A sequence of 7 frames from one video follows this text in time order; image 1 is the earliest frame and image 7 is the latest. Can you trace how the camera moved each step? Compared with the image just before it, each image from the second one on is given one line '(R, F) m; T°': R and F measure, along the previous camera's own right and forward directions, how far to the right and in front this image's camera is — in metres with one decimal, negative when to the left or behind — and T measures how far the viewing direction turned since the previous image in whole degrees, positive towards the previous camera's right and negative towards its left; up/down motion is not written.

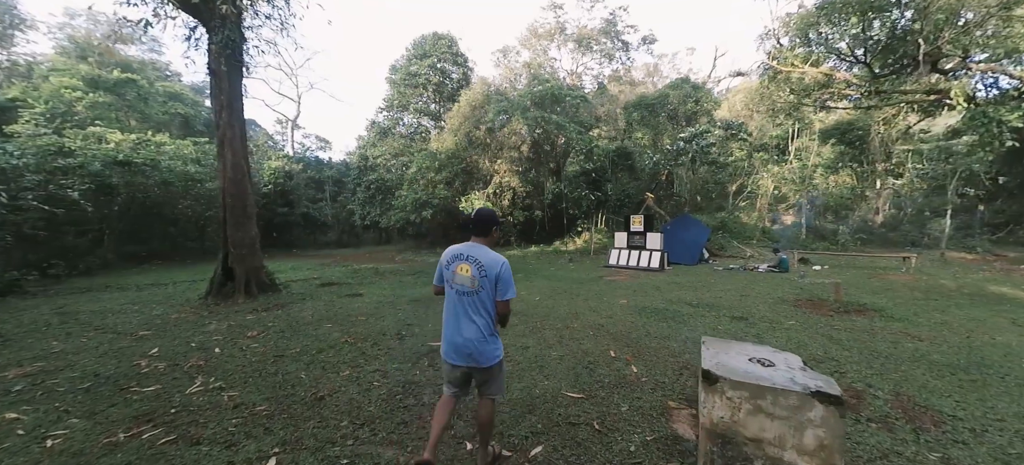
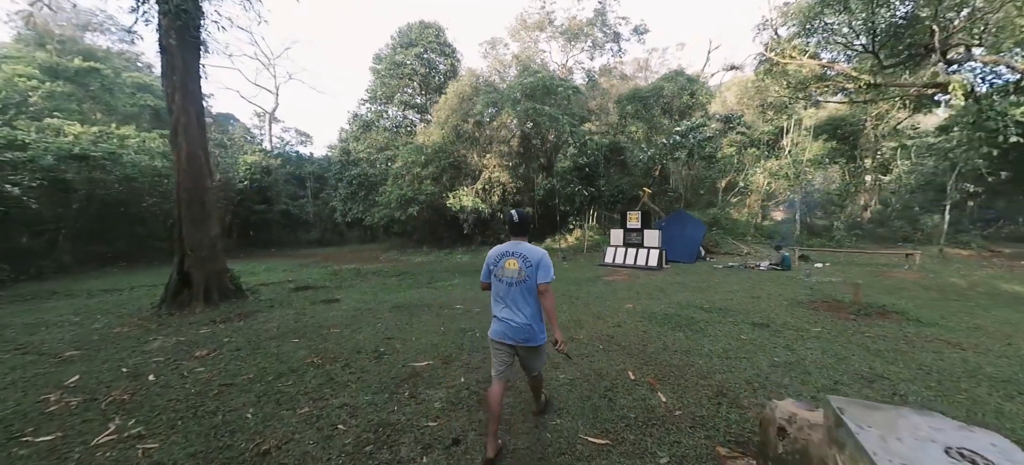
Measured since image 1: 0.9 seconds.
(-0.1, +0.6) m; +2°
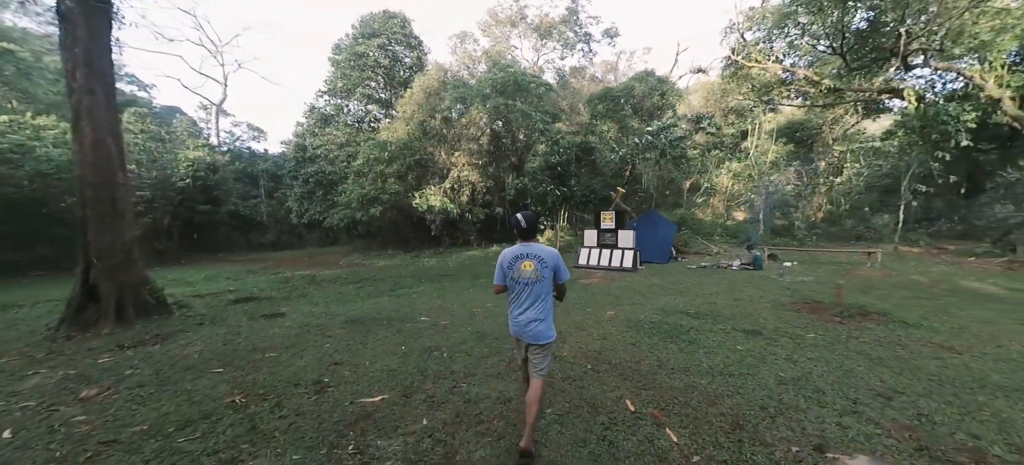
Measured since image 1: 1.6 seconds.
(0.0, +0.5) m; +4°
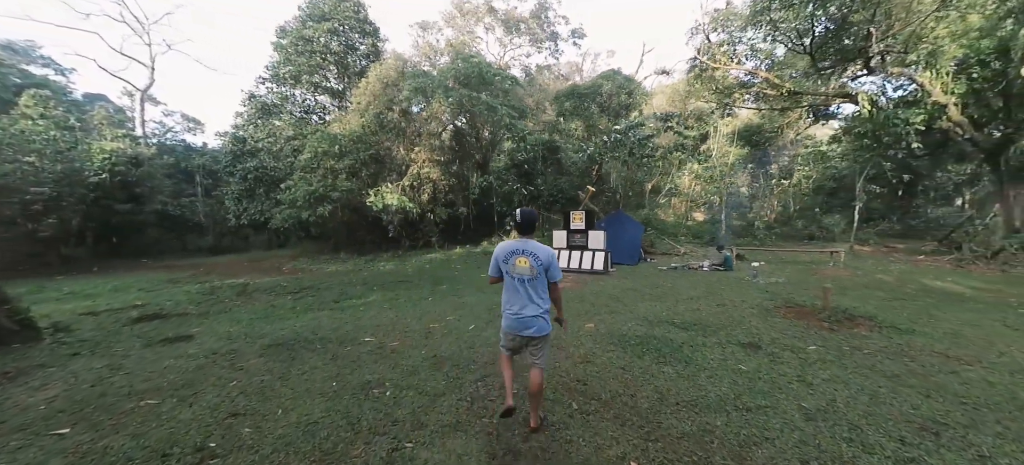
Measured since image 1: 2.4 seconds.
(0.0, +0.7) m; +5°
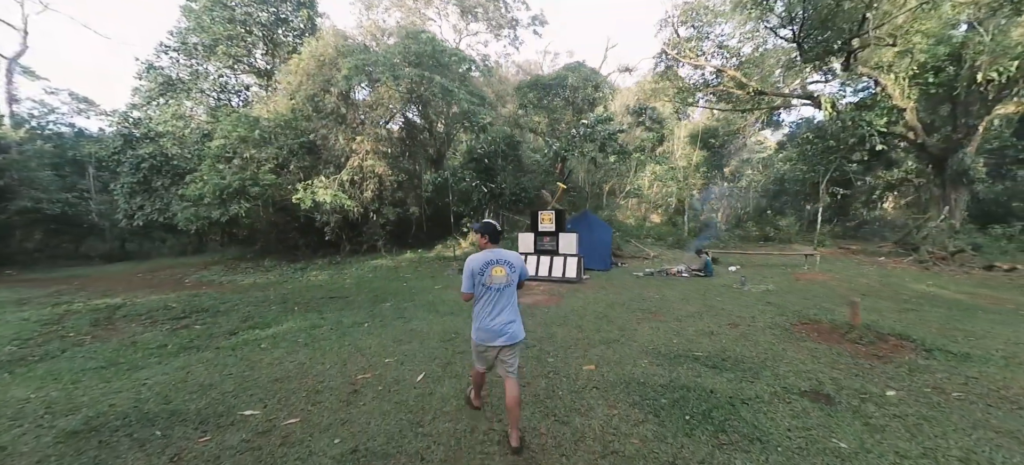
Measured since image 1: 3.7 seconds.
(-0.1, +1.3) m; +6°
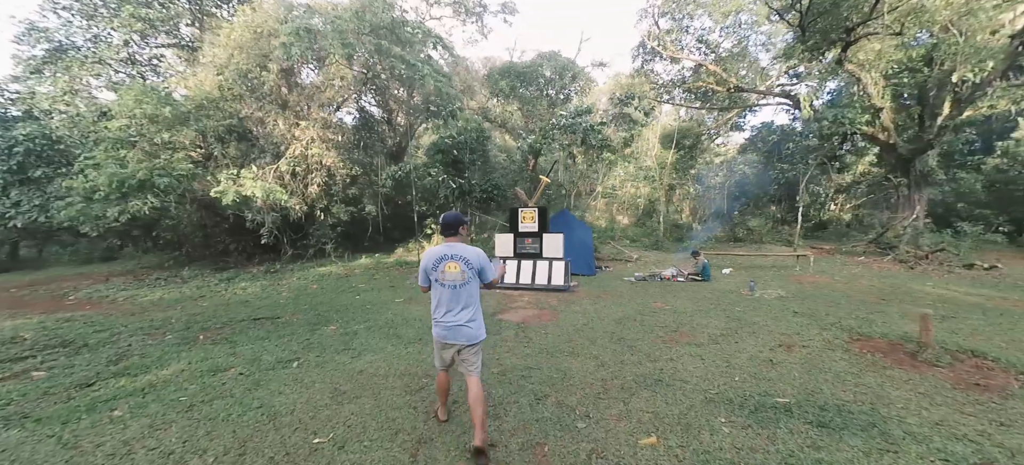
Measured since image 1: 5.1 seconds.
(-0.2, +1.2) m; +5°
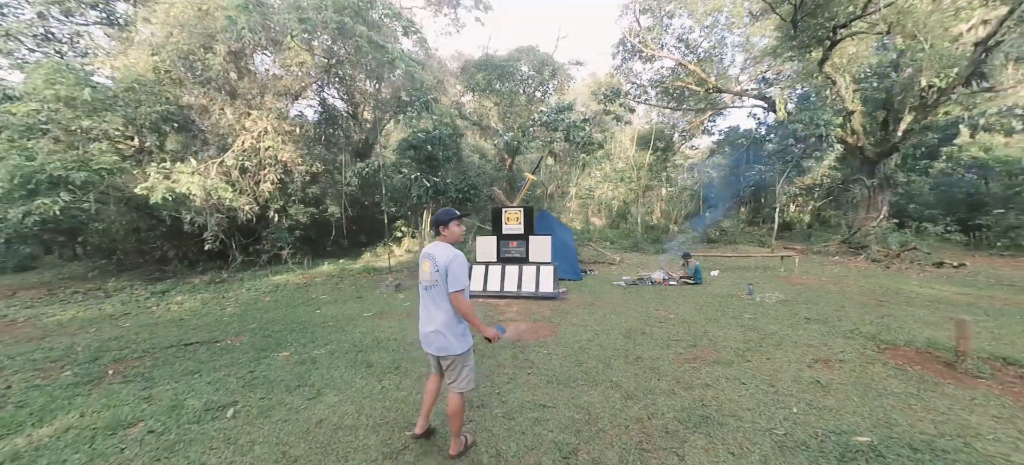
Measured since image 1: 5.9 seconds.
(-0.2, +0.6) m; +4°
